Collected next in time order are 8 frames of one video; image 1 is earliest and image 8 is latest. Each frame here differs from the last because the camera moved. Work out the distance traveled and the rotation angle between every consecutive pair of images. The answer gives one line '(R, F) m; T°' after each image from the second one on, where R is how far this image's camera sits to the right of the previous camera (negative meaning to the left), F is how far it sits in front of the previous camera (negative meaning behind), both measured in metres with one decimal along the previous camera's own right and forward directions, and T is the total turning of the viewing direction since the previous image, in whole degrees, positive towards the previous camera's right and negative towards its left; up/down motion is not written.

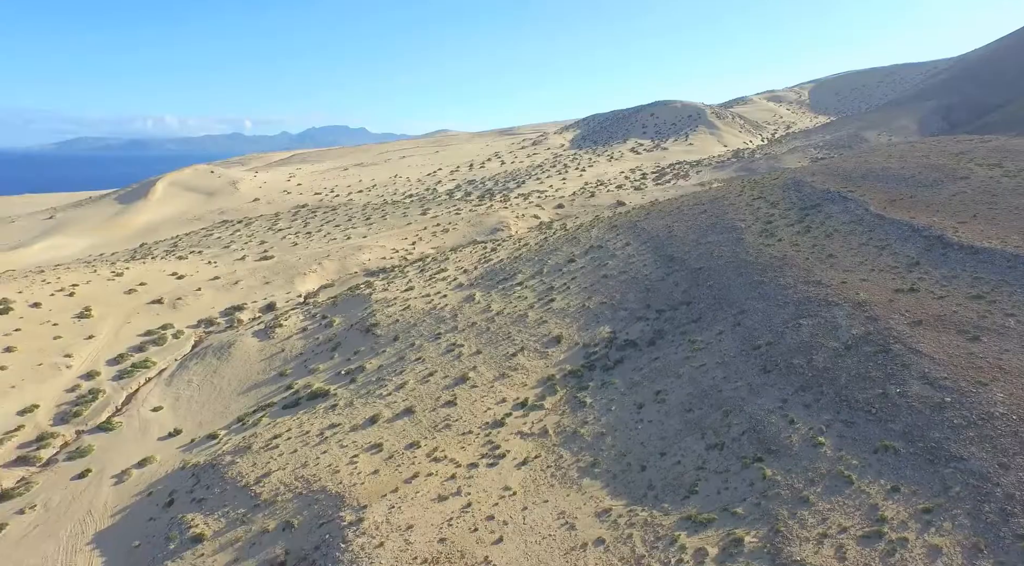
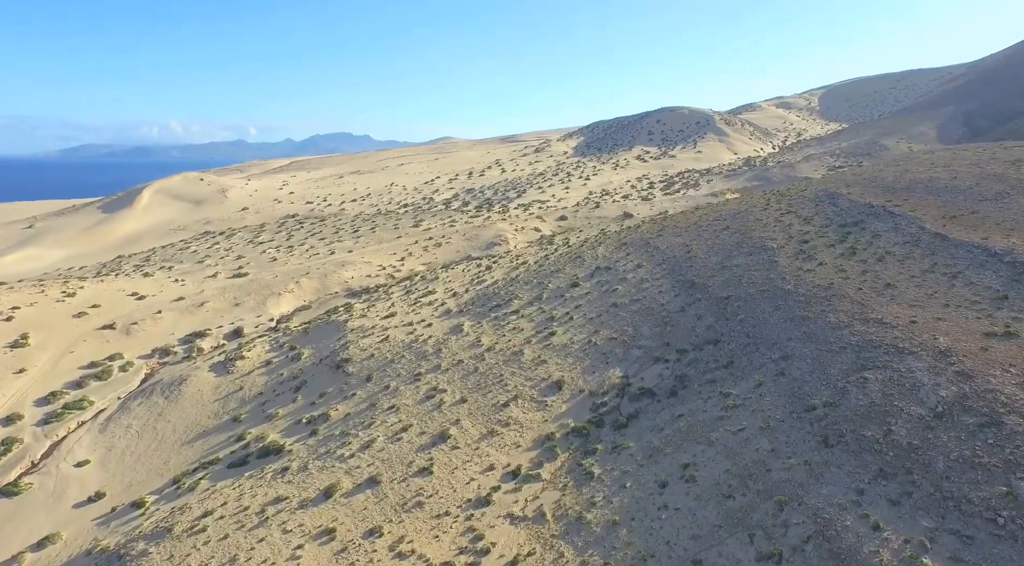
(+0.3, +4.0) m; 0°
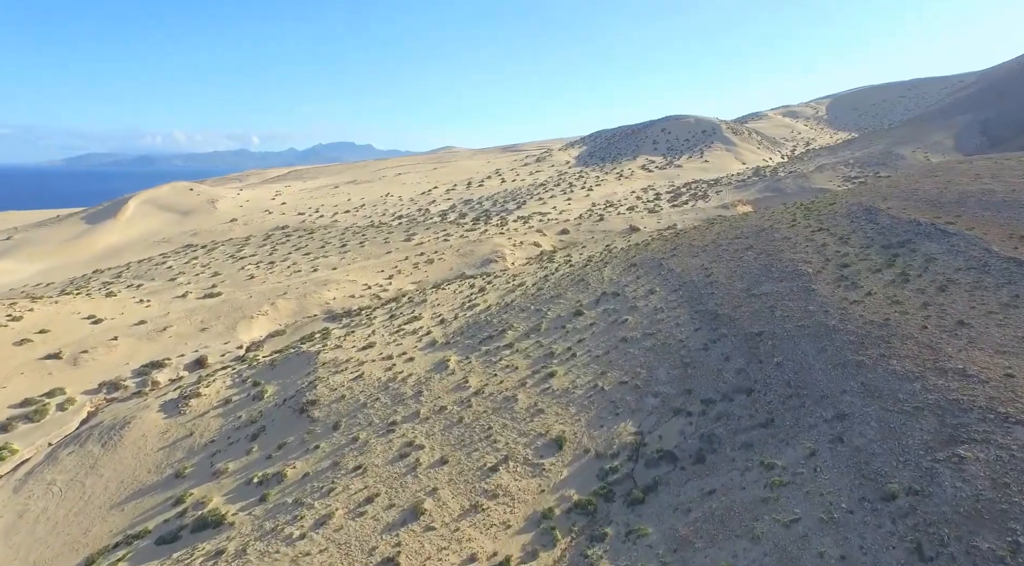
(+0.3, +3.4) m; 0°
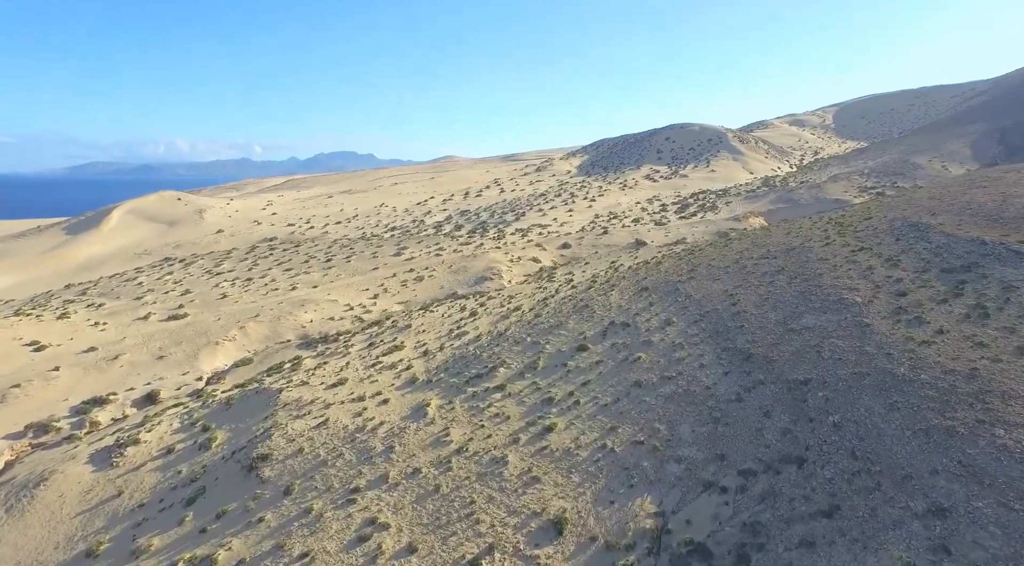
(+0.3, +3.5) m; 0°
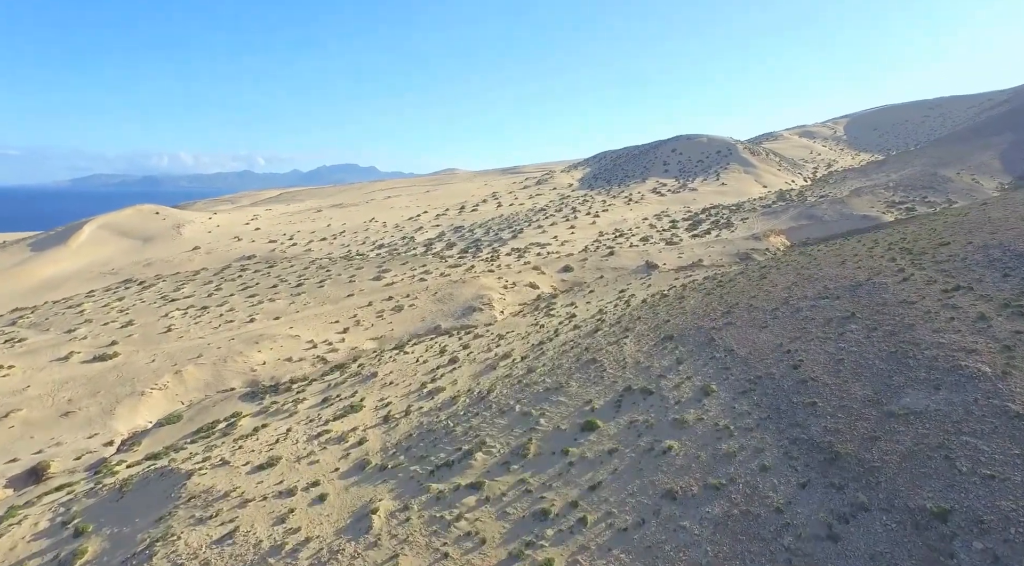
(+0.4, +5.4) m; 0°
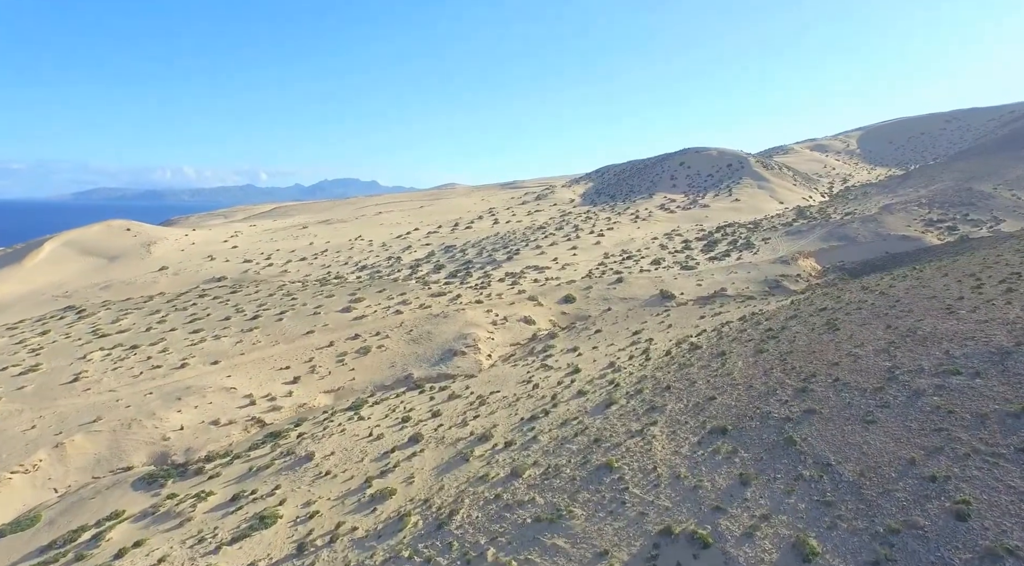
(+0.5, +6.1) m; 0°
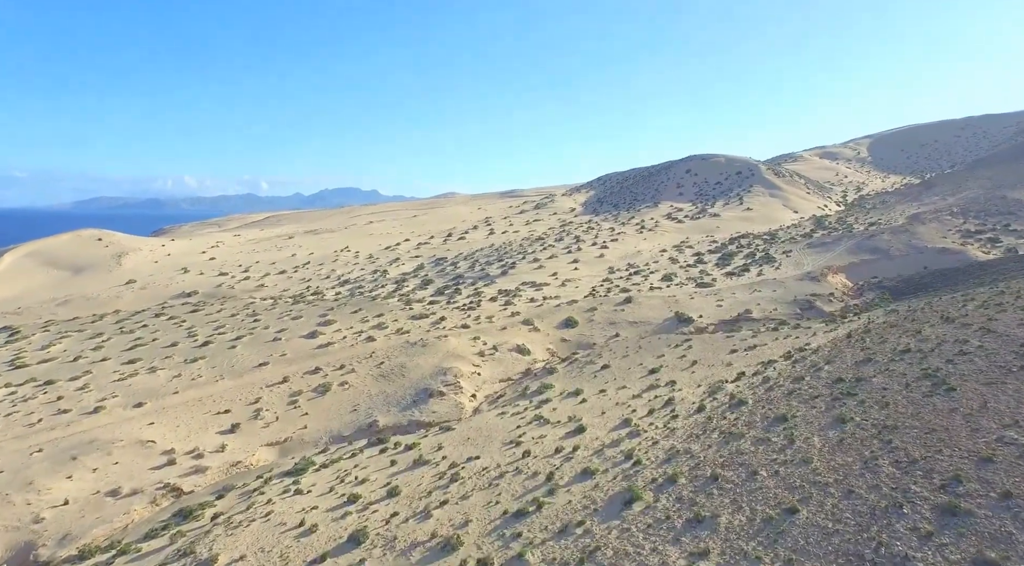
(+0.4, +5.0) m; 0°
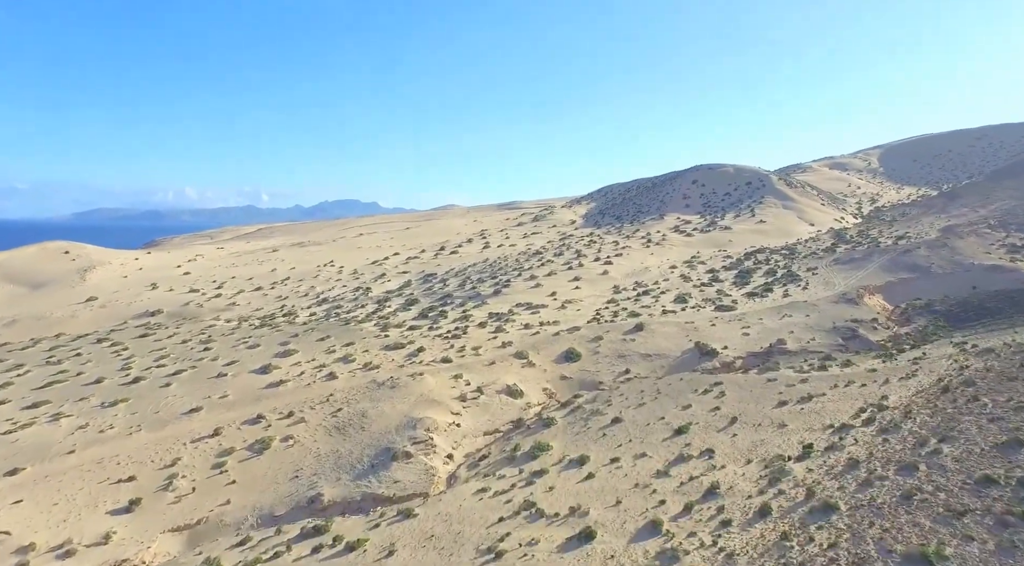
(+0.4, +5.0) m; 0°
